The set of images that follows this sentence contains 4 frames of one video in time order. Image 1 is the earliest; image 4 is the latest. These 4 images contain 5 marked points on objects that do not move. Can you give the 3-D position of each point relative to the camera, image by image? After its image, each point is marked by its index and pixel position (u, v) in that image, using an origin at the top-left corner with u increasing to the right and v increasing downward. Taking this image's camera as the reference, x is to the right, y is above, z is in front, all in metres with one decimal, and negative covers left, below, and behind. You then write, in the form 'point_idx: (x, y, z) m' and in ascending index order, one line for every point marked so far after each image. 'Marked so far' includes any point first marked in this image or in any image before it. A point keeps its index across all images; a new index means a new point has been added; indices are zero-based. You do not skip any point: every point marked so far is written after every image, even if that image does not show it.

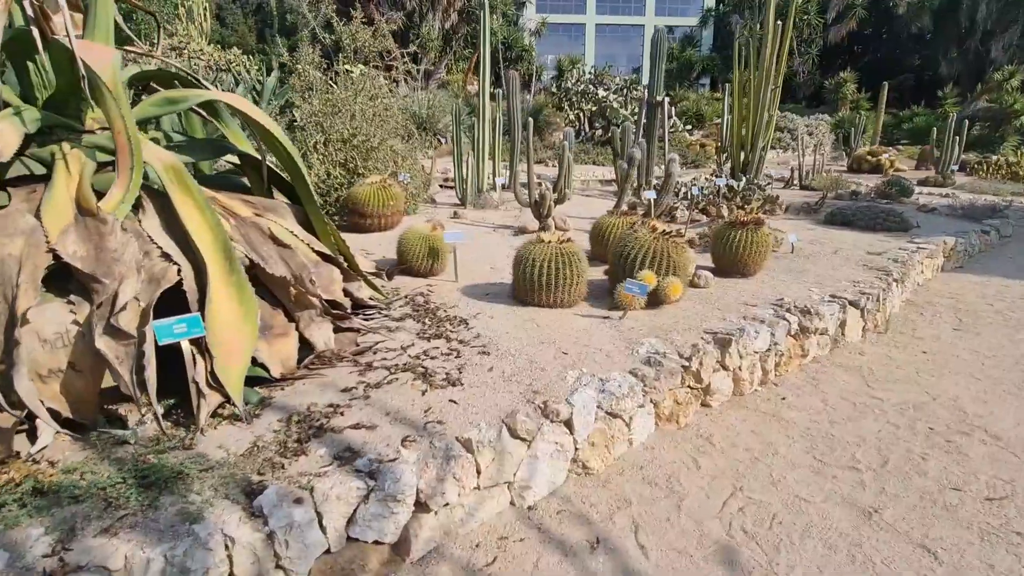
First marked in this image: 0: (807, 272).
0: (+3.4, +0.2, +5.7) m
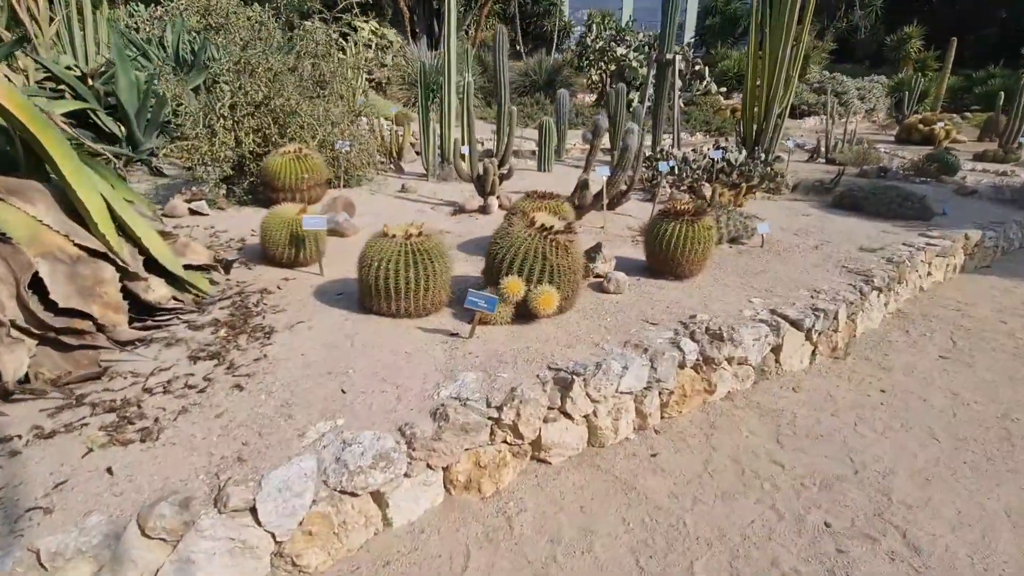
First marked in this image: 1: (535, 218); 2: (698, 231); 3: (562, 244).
0: (+2.3, +0.1, +4.6) m
1: (+0.2, +0.5, +3.6) m
2: (+1.7, +0.5, +4.4) m
3: (+0.4, +0.3, +3.5) m
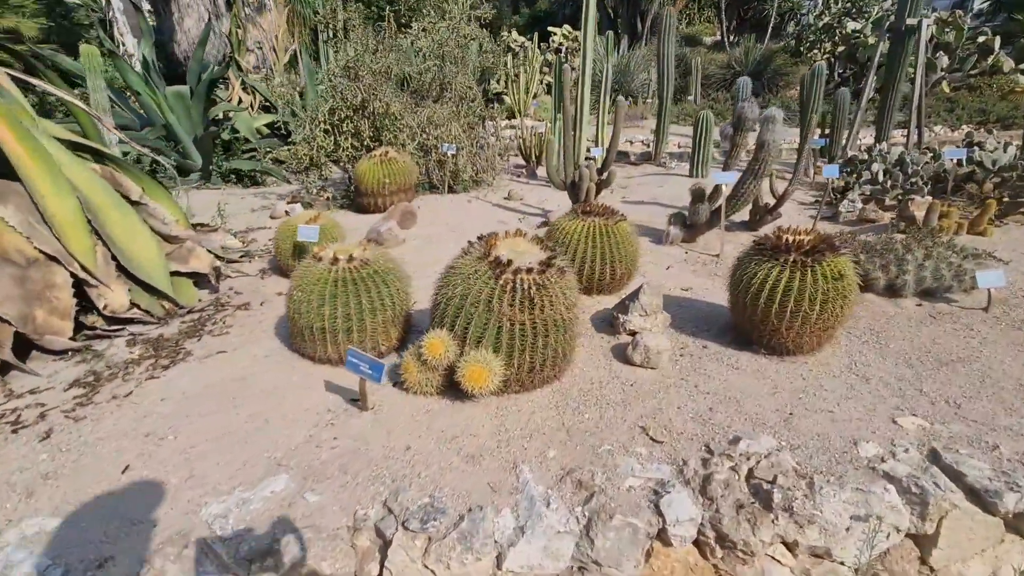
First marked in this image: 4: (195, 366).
0: (+2.3, -0.4, +2.6) m
1: (-0.1, +0.2, +2.4) m
2: (+1.6, 0.0, +2.6) m
3: (+0.1, 0.0, +2.3) m
4: (-1.8, -0.4, +2.7) m
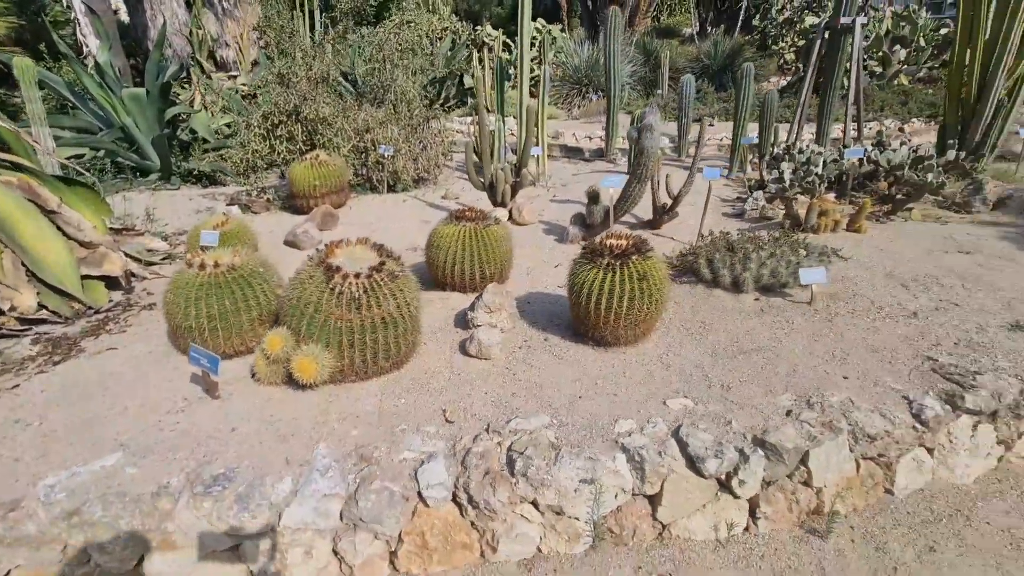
0: (+1.4, -0.4, +2.9) m
1: (-1.0, +0.2, +2.8) m
2: (+0.7, +0.1, +2.9) m
3: (-0.8, 0.0, +2.6) m
4: (-2.7, -0.5, +3.1) m
